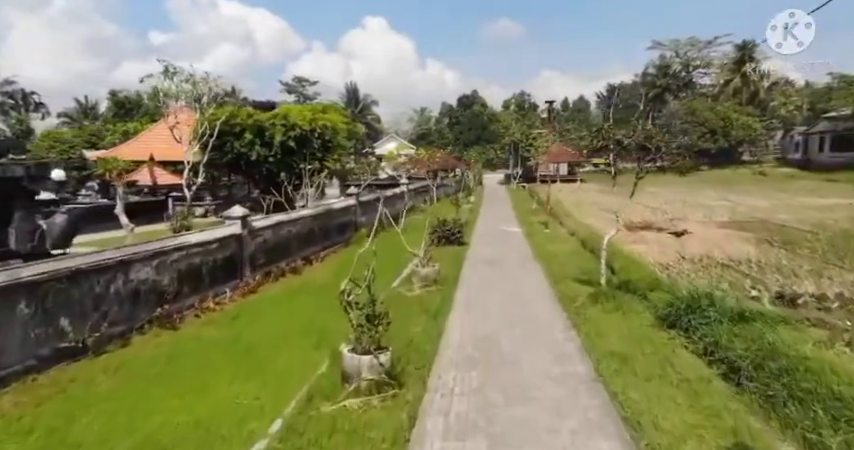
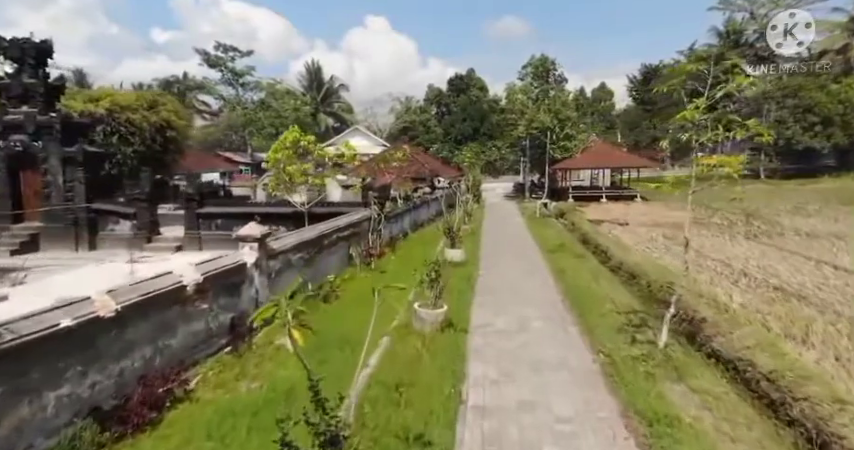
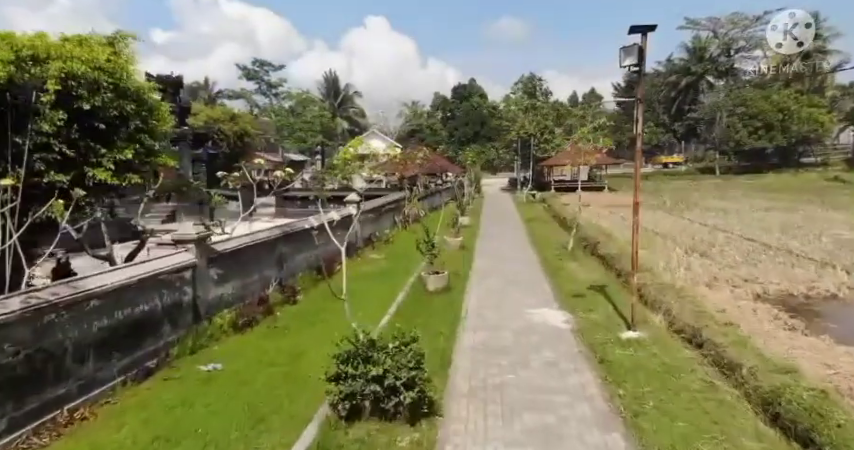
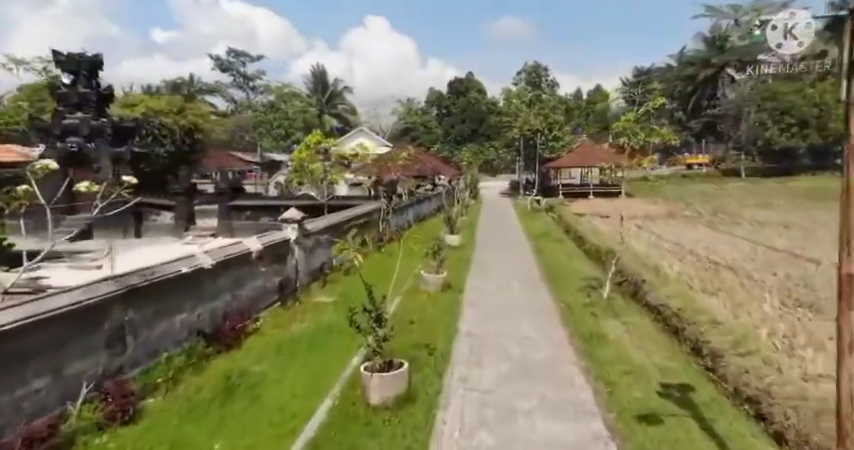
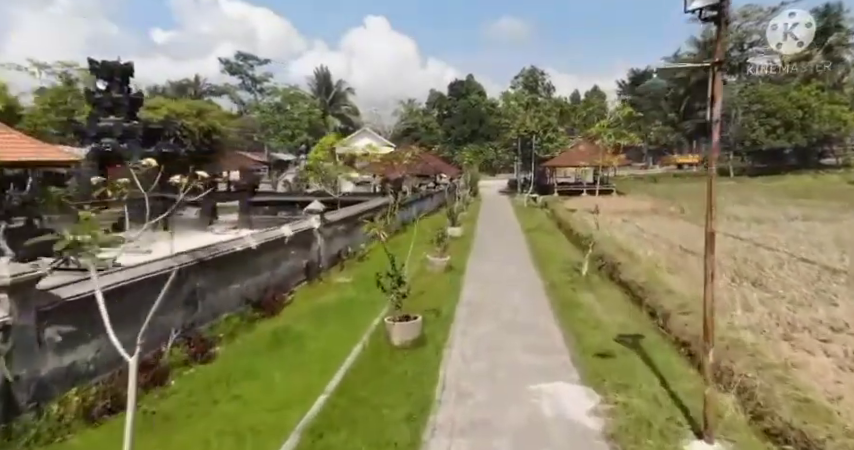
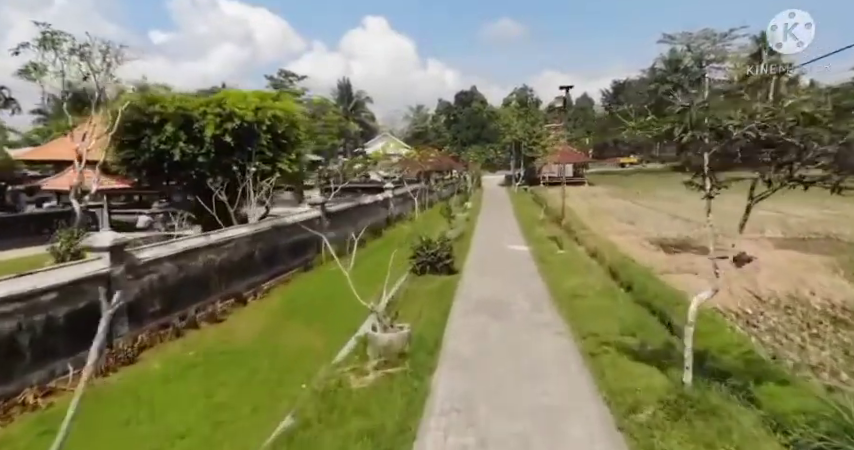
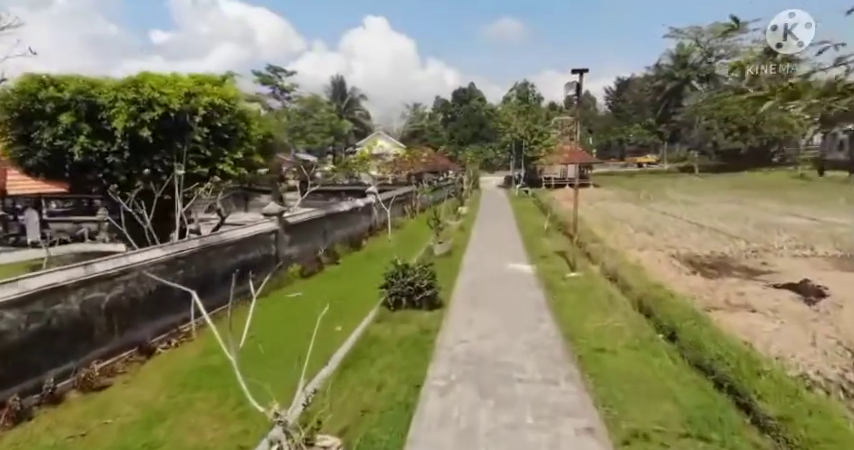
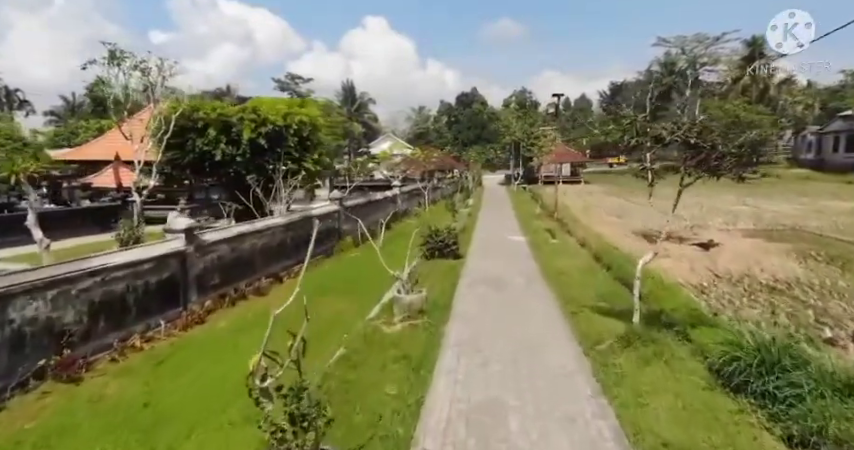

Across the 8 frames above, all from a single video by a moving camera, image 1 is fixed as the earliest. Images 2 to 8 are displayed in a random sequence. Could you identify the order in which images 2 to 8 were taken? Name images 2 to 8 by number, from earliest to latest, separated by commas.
8, 6, 7, 3, 5, 4, 2
